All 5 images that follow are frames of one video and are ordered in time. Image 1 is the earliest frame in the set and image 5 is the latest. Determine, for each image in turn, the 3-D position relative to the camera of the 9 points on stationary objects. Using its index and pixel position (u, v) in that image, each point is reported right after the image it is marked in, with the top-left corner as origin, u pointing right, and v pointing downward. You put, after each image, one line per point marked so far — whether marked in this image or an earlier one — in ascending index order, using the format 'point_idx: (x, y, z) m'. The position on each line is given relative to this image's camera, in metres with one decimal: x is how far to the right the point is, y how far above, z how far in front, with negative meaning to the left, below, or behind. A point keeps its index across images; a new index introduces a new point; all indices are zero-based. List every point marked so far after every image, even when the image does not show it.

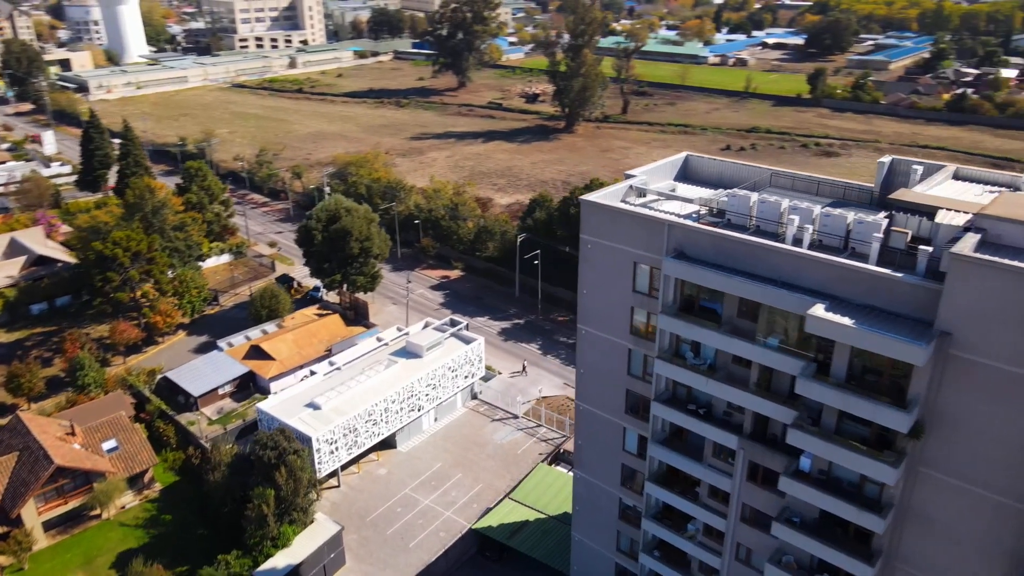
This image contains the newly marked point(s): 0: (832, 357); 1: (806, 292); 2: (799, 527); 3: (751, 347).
0: (+7.8, -1.7, +17.9) m
1: (+7.3, -0.1, +18.3) m
2: (+7.5, -6.3, +19.3) m
3: (+6.3, -1.6, +19.4) m
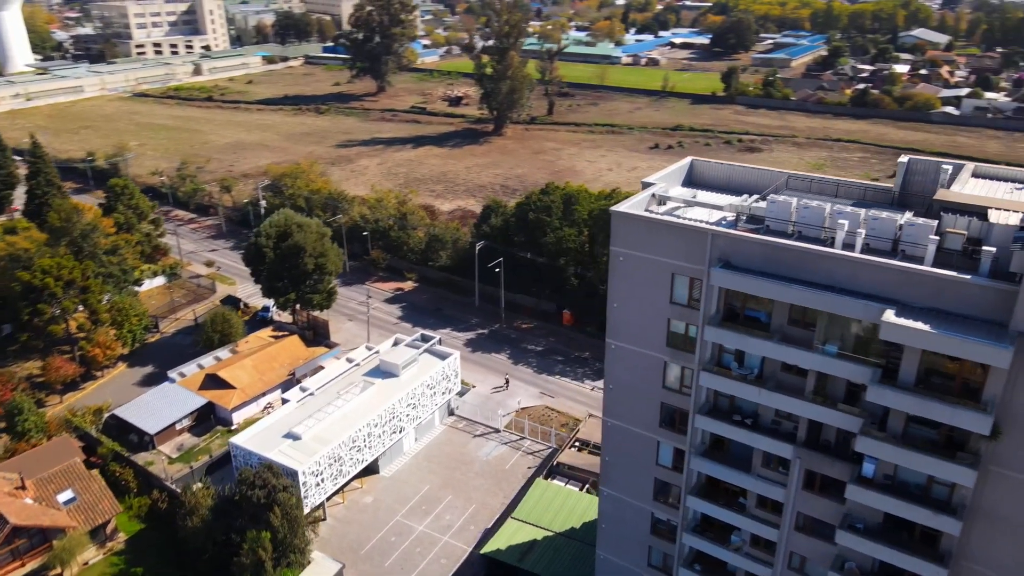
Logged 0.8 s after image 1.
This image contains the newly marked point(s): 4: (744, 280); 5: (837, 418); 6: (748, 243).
0: (+9.4, -1.8, +17.8) m
1: (+8.8, -0.2, +18.1) m
2: (+9.2, -6.4, +19.2) m
3: (+7.7, -1.7, +19.2) m
4: (+6.2, +0.2, +19.6) m
5: (+8.5, -3.4, +19.2) m
6: (+6.4, +1.2, +19.9) m
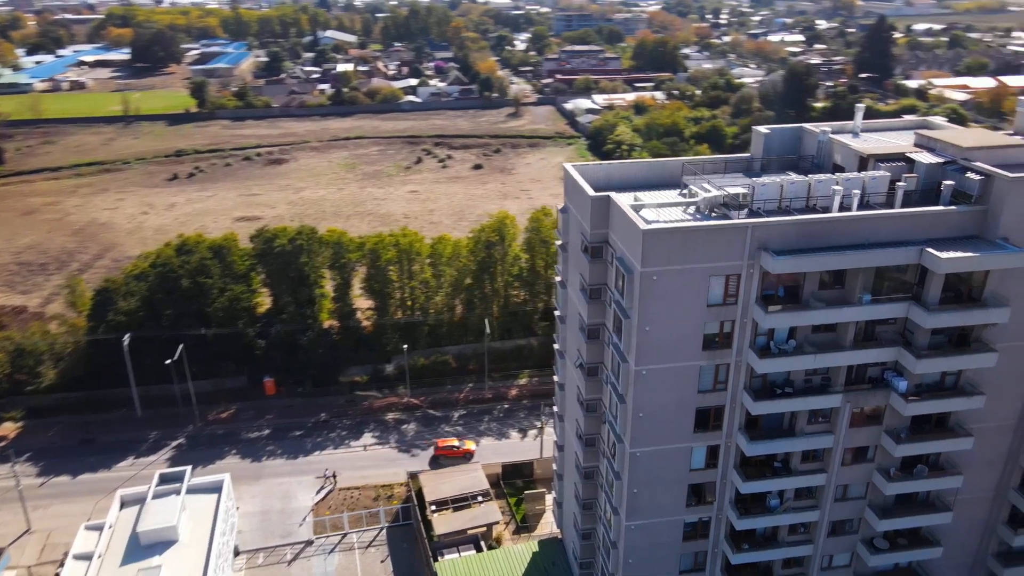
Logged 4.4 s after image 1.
0: (+12.1, 0.0, +21.5) m
1: (+11.0, +1.2, +21.3) m
2: (+12.4, -4.7, +22.9) m
3: (+10.0, -0.6, +21.5) m
4: (+8.1, +0.8, +20.6) m
5: (+11.0, -2.0, +22.2) m
6: (+7.7, +1.7, +20.9) m
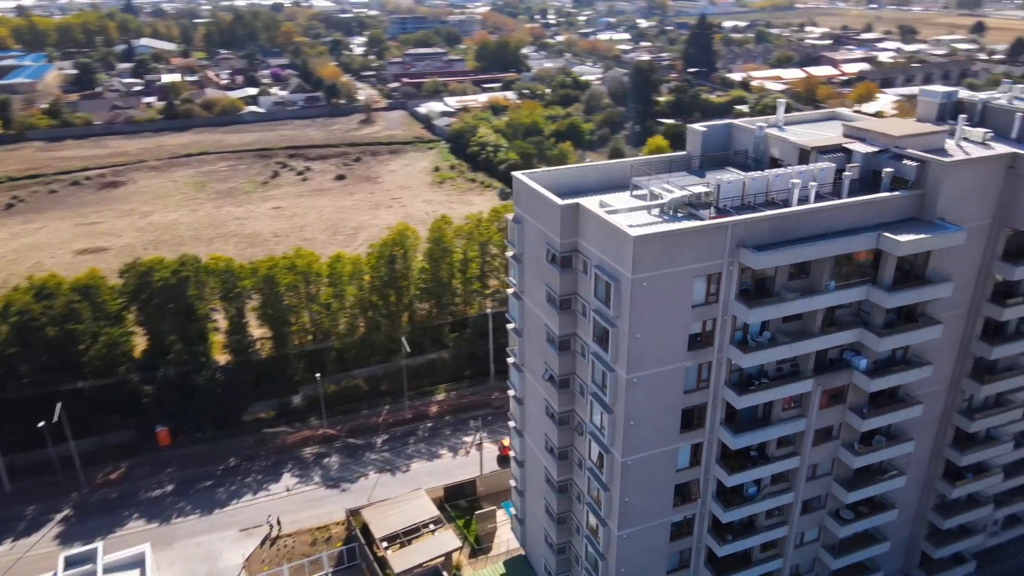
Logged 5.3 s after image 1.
0: (+11.4, +0.5, +22.9) m
1: (+10.3, +1.7, +22.4) m
2: (+11.8, -4.1, +24.3) m
3: (+9.5, -0.3, +22.4) m
4: (+7.6, +1.0, +21.2) m
5: (+10.4, -1.6, +23.3) m
6: (+7.2, +1.9, +21.4) m
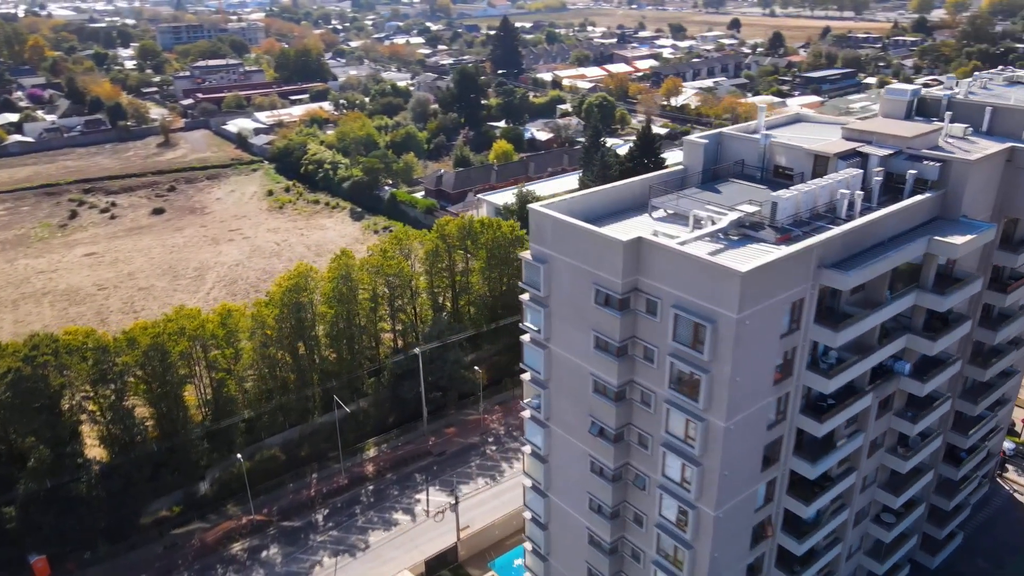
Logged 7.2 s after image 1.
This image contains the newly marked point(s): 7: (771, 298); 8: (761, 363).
0: (+12.7, +0.4, +22.8) m
1: (+11.6, +1.4, +21.9) m
2: (+13.2, -4.2, +24.3) m
3: (+11.0, -0.6, +21.8) m
4: (+9.4, +0.4, +20.1) m
5: (+11.8, -1.8, +22.9) m
6: (+8.8, +1.3, +20.2) m
7: (+6.6, -0.3, +18.9) m
8: (+6.6, -2.0, +19.6) m
